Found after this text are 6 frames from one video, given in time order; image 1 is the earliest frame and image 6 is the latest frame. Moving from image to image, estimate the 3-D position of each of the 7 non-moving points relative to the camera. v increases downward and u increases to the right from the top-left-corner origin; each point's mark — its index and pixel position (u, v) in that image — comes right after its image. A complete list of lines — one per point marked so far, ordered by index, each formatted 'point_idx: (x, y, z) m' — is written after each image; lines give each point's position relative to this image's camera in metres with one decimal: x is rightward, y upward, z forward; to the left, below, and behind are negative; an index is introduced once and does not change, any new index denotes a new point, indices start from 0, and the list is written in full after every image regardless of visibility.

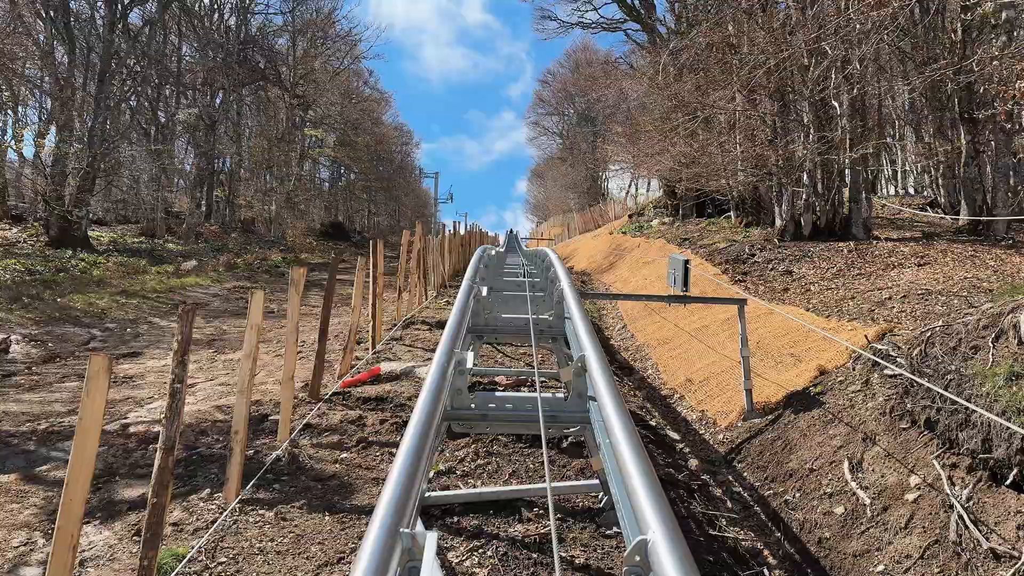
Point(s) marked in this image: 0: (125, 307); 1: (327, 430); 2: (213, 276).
0: (-5.7, -0.3, +10.7) m
1: (-1.2, -0.9, +4.7) m
2: (-6.3, +0.2, +15.2) m
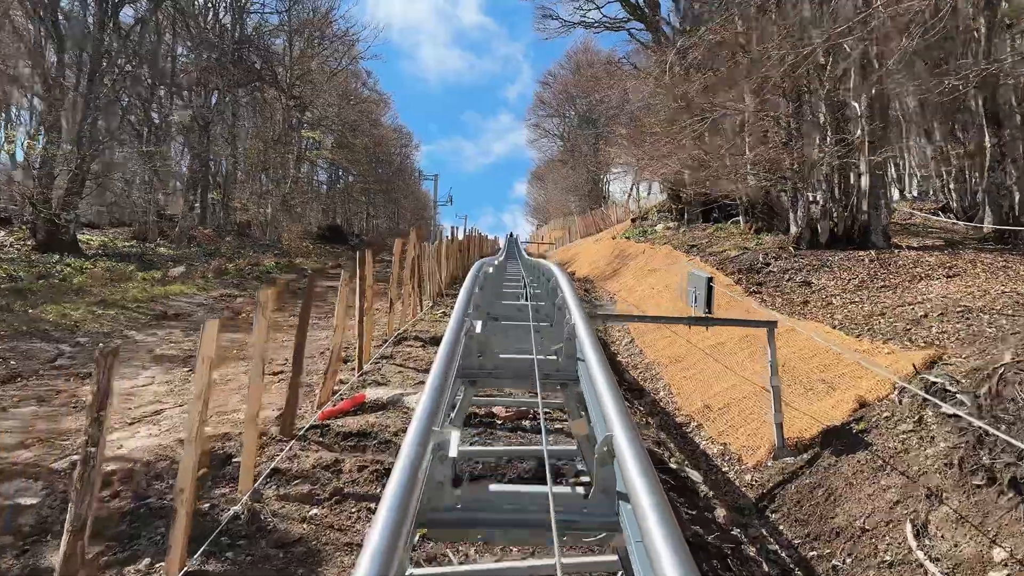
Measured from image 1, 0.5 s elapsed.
0: (-5.7, -0.4, +10.1) m
1: (-1.2, -1.1, +4.0) m
2: (-6.3, +0.1, +14.6) m
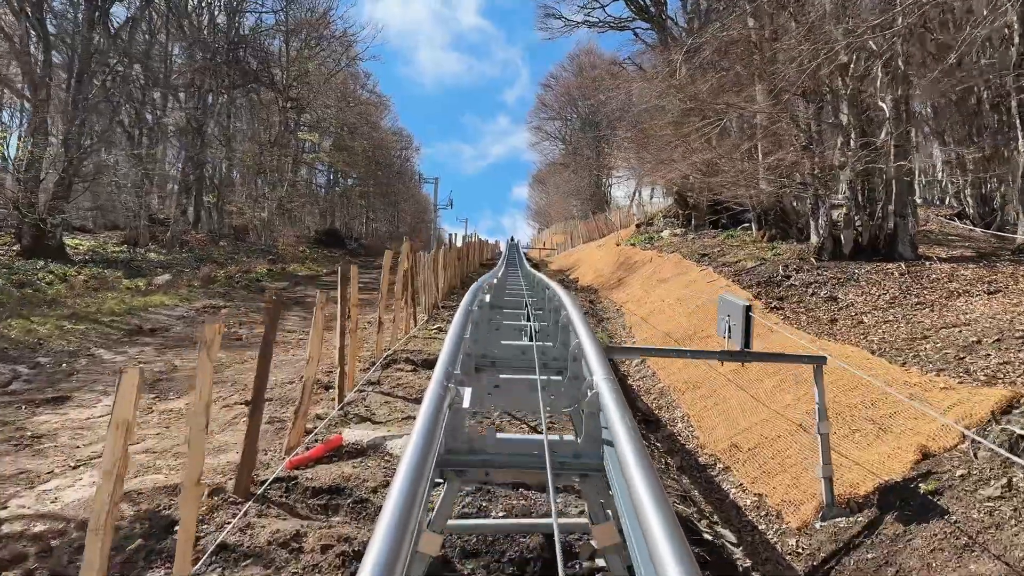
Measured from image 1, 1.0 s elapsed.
0: (-5.7, -0.6, +9.3) m
1: (-1.2, -1.2, +3.3) m
2: (-6.3, -0.1, +13.8) m
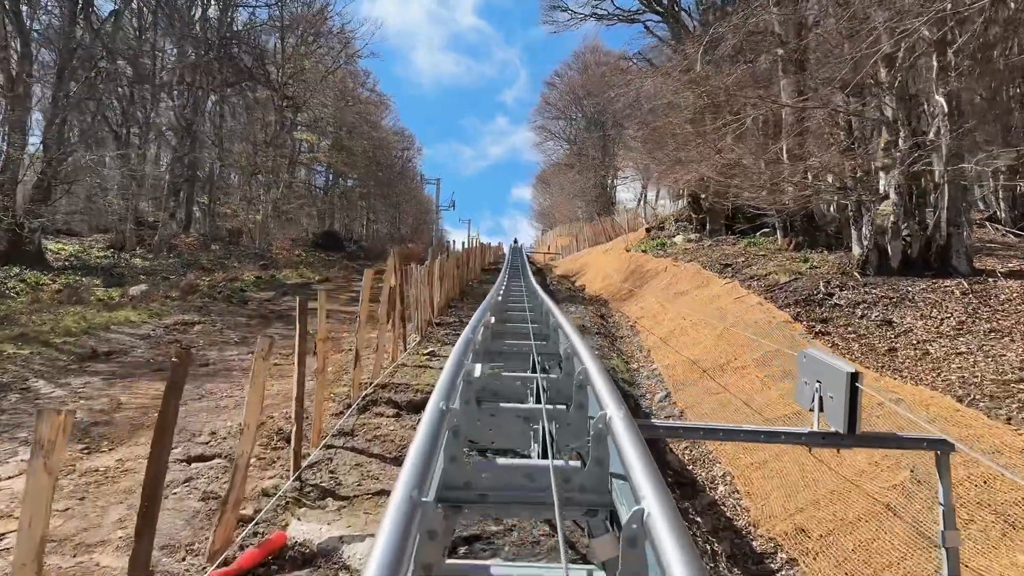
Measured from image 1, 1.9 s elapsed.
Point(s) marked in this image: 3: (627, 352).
0: (-5.7, -0.8, +8.2) m
1: (-1.2, -1.4, +2.1) m
2: (-6.2, -0.3, +12.7) m
3: (+1.6, -0.9, +9.9) m
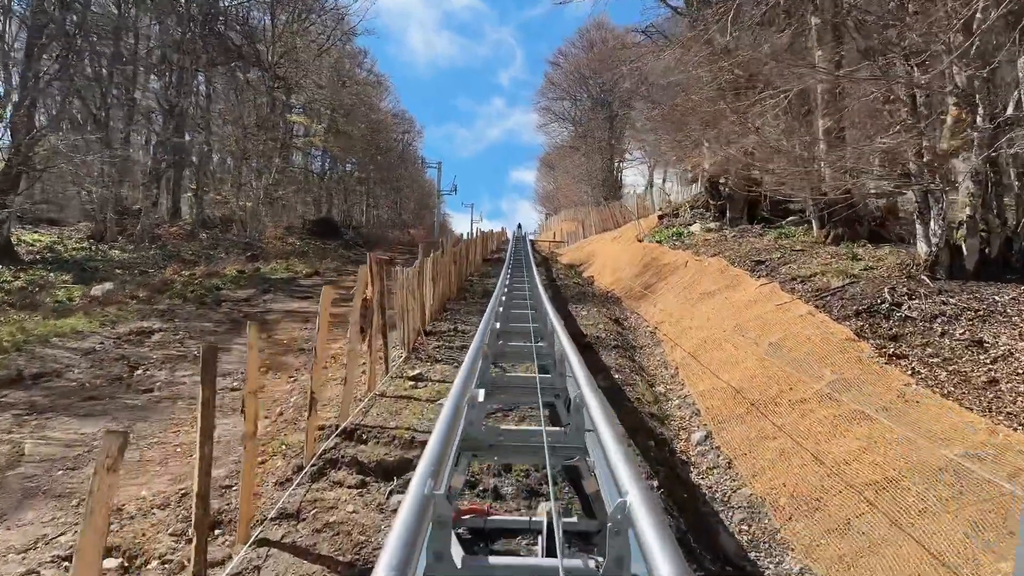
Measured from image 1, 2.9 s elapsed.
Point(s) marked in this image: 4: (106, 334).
0: (-5.6, -1.0, +6.7) m
1: (-1.2, -1.7, +0.7) m
2: (-6.2, -0.4, +11.3) m
3: (+1.6, -0.9, +8.4) m
4: (-5.4, -0.6, +9.7) m
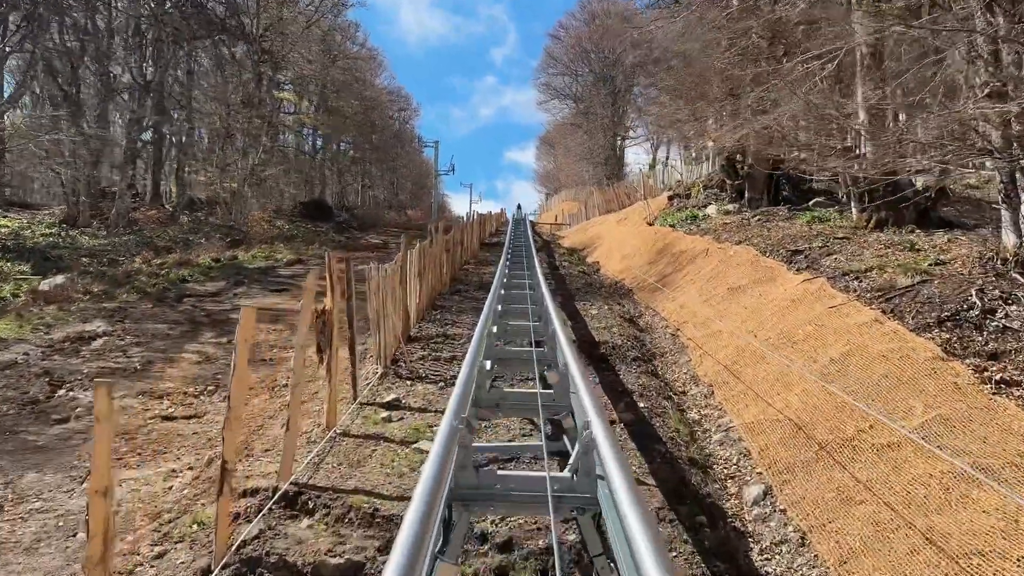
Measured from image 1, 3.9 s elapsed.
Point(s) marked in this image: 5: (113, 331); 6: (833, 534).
0: (-5.7, -1.0, +5.3) m
1: (-1.2, -1.9, -0.7) m
2: (-6.2, -0.3, +9.8) m
3: (+1.6, -0.9, +7.0) m
4: (-5.5, -0.6, +8.3) m
5: (-4.9, -0.5, +9.1) m
6: (+1.8, -1.4, +4.0) m
